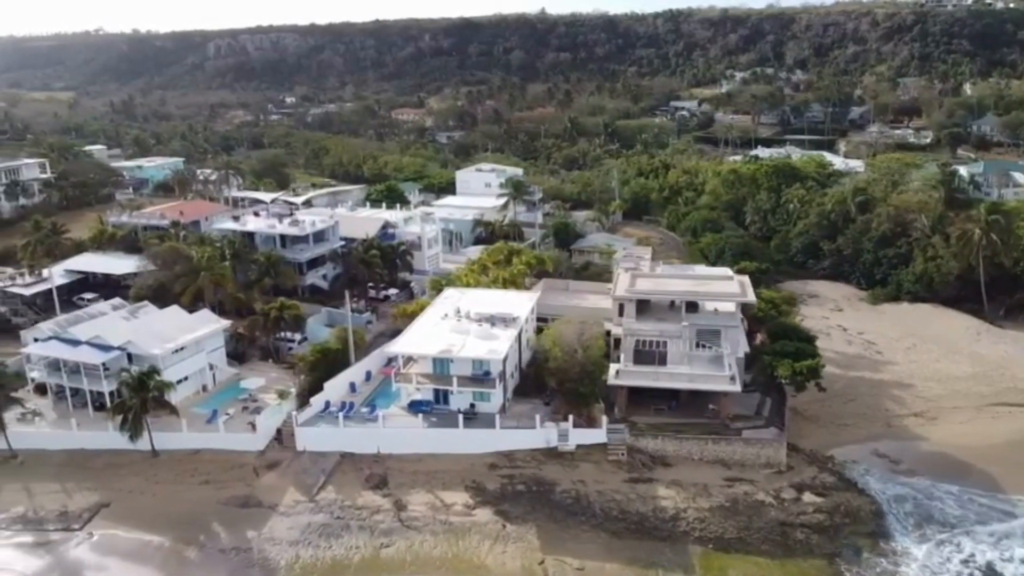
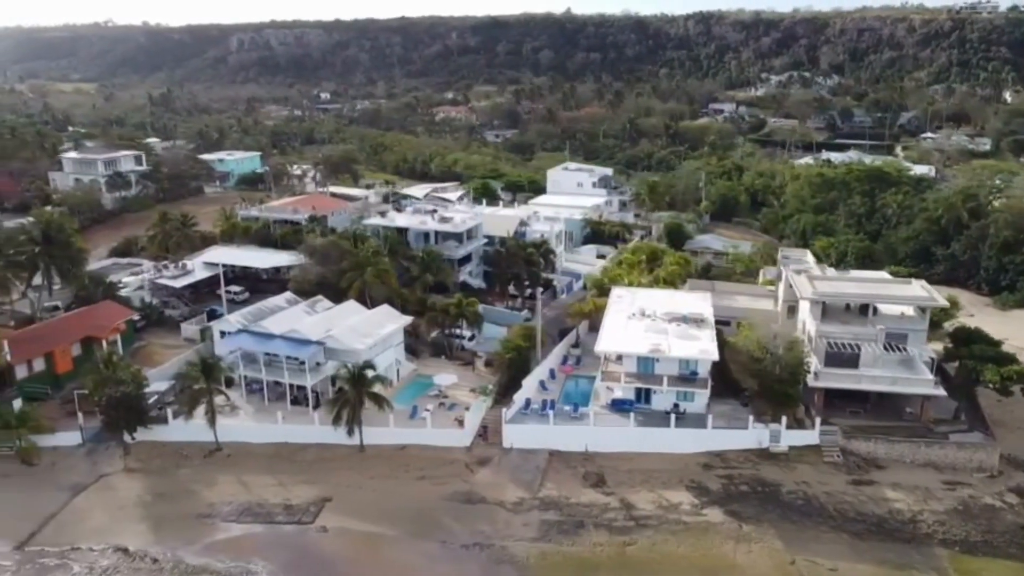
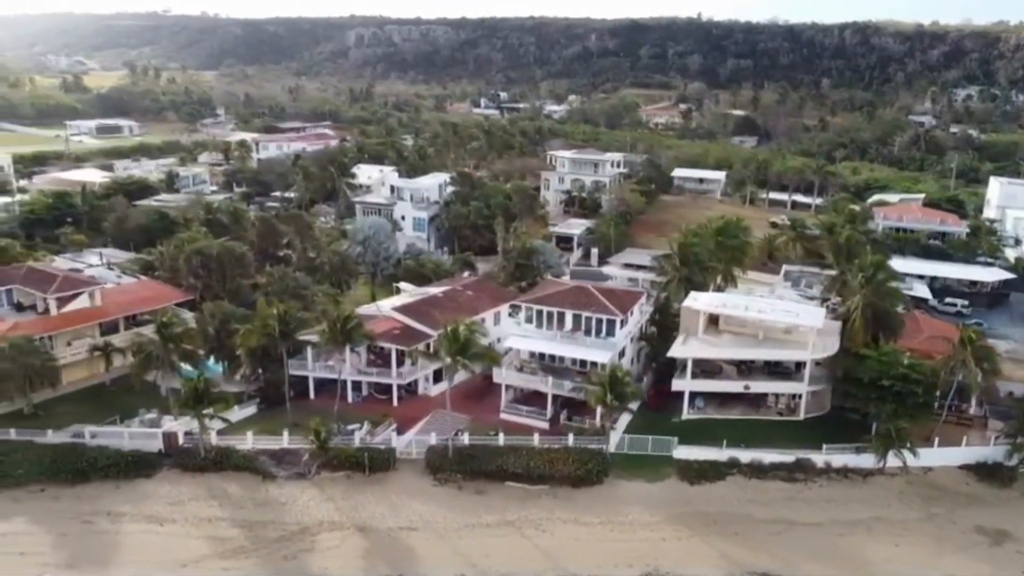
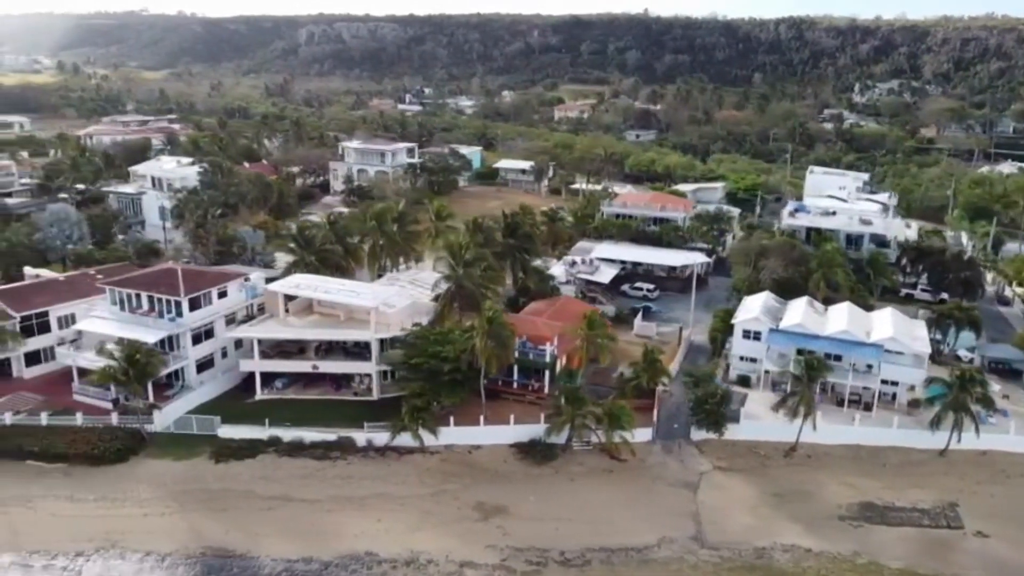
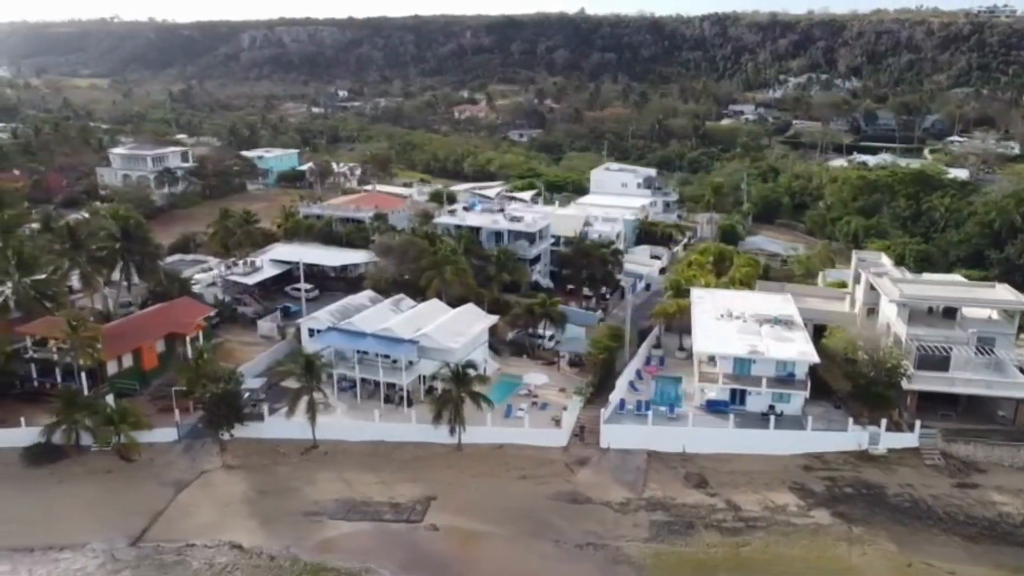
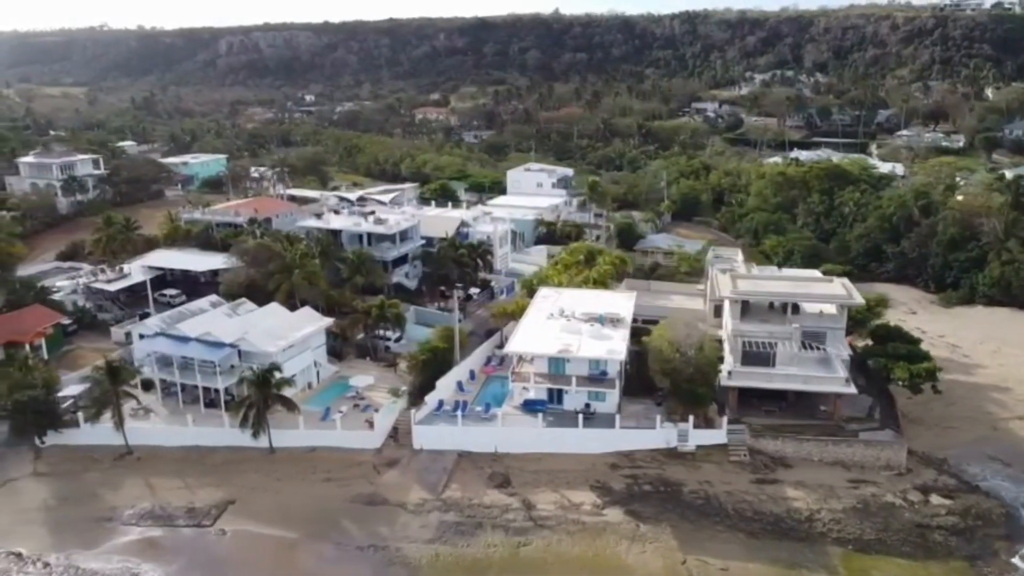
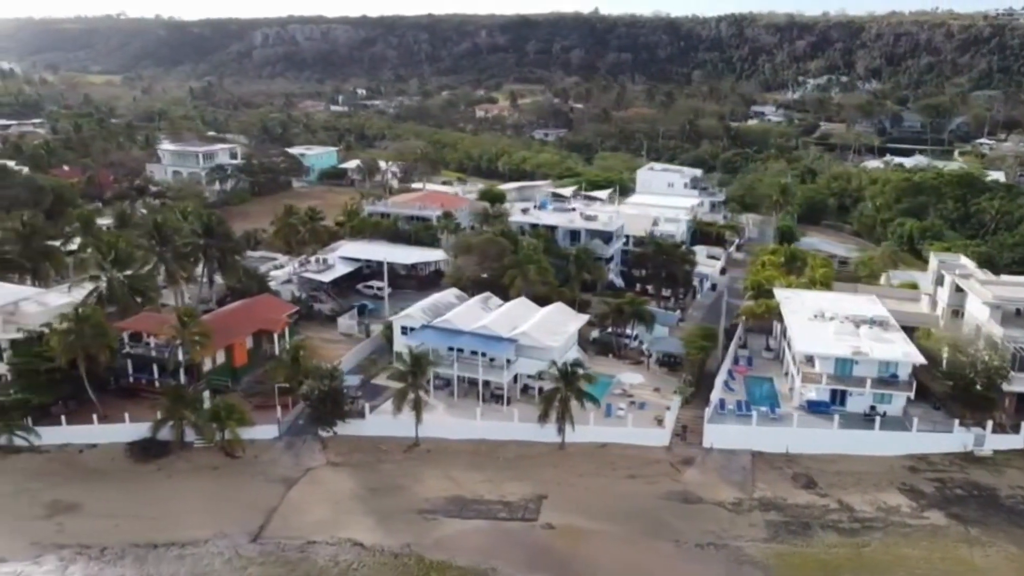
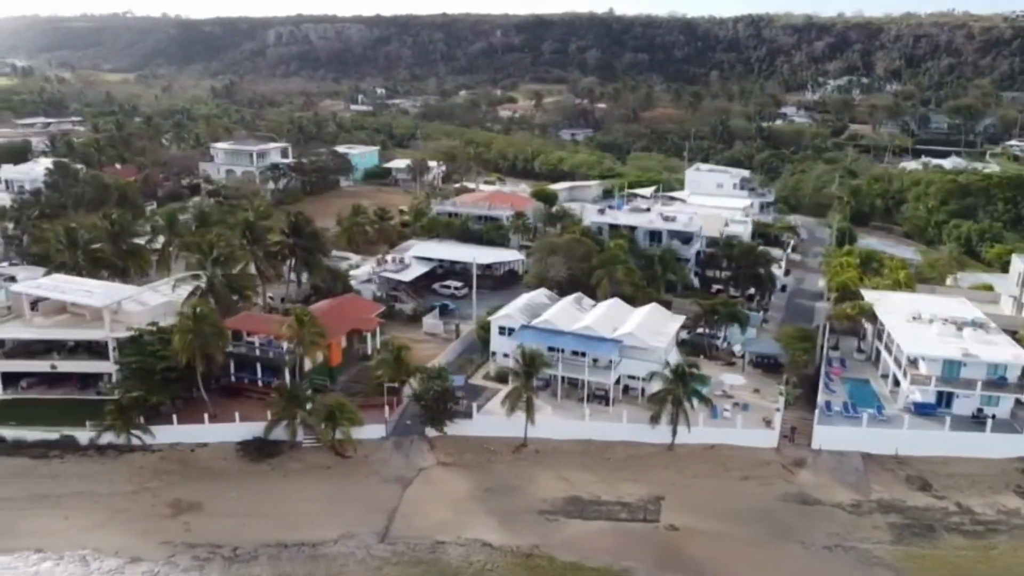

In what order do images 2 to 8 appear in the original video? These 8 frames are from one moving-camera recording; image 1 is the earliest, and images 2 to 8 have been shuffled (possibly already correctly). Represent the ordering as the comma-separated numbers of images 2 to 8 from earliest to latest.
6, 2, 5, 7, 8, 4, 3
